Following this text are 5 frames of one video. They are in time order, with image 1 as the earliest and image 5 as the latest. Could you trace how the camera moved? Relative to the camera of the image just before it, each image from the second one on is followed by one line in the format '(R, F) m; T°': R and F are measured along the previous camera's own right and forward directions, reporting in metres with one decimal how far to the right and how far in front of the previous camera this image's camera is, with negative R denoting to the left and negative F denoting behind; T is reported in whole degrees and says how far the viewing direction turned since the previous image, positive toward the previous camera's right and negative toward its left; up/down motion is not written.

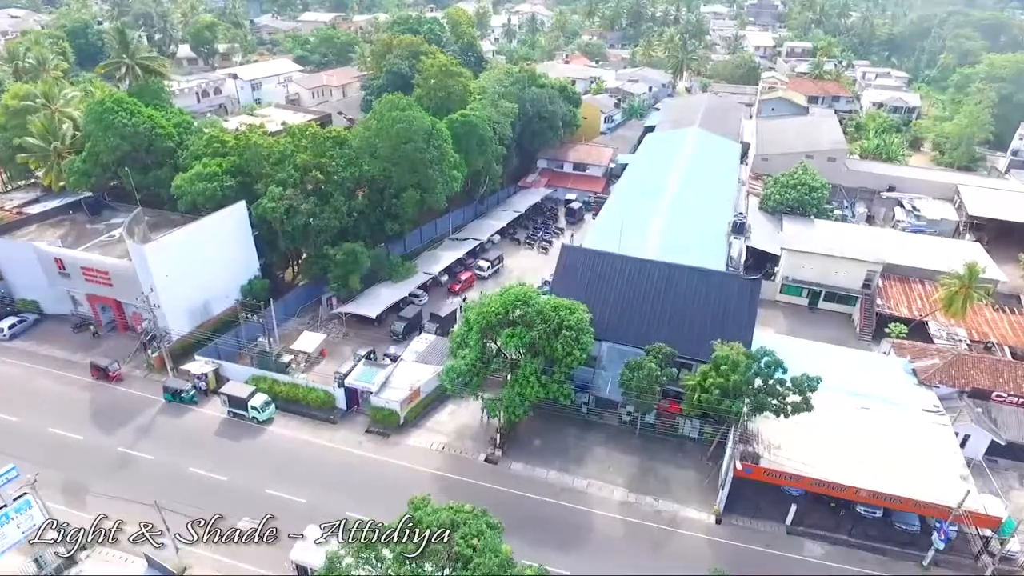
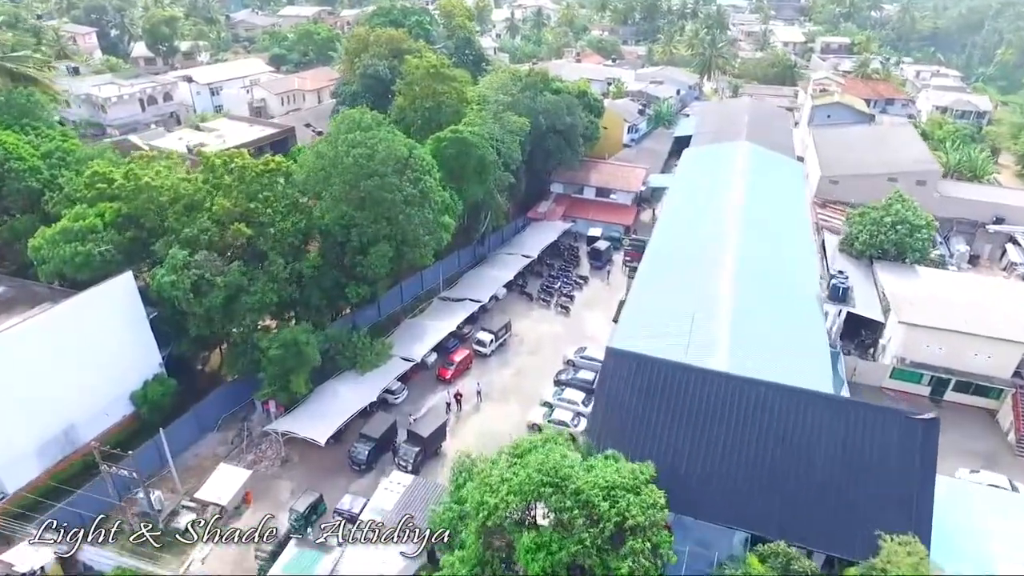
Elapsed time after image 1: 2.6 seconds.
(-0.5, +11.2) m; 0°
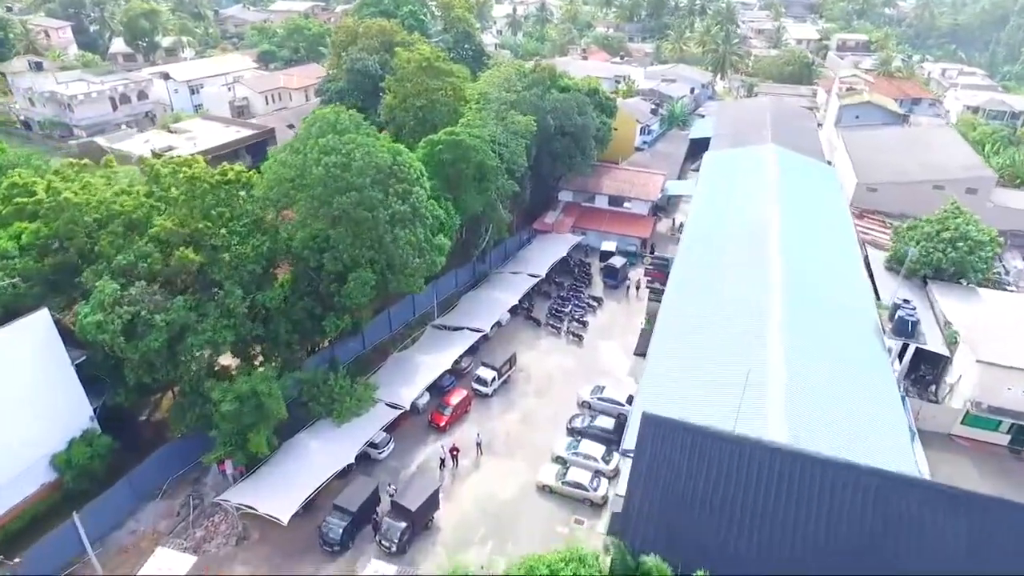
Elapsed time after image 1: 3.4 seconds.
(-0.2, +4.5) m; 0°
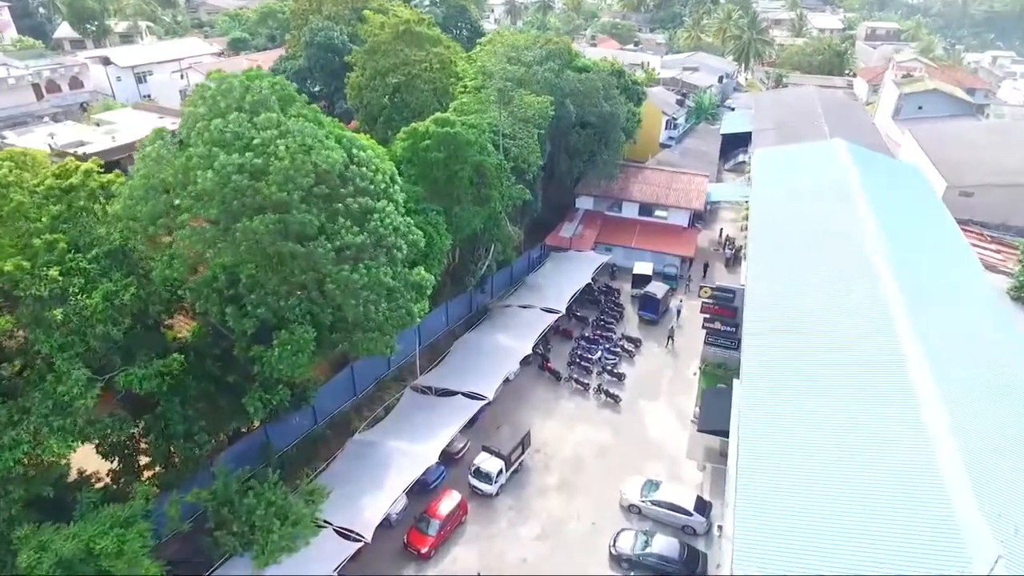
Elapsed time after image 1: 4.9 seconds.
(-0.5, +8.4) m; 0°
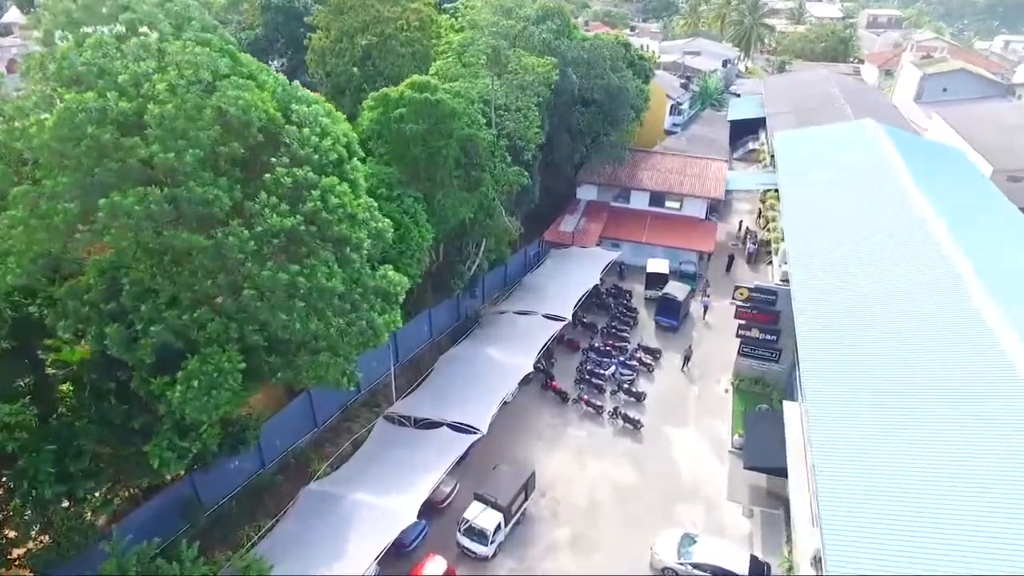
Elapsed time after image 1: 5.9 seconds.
(-0.2, +4.2) m; +1°
